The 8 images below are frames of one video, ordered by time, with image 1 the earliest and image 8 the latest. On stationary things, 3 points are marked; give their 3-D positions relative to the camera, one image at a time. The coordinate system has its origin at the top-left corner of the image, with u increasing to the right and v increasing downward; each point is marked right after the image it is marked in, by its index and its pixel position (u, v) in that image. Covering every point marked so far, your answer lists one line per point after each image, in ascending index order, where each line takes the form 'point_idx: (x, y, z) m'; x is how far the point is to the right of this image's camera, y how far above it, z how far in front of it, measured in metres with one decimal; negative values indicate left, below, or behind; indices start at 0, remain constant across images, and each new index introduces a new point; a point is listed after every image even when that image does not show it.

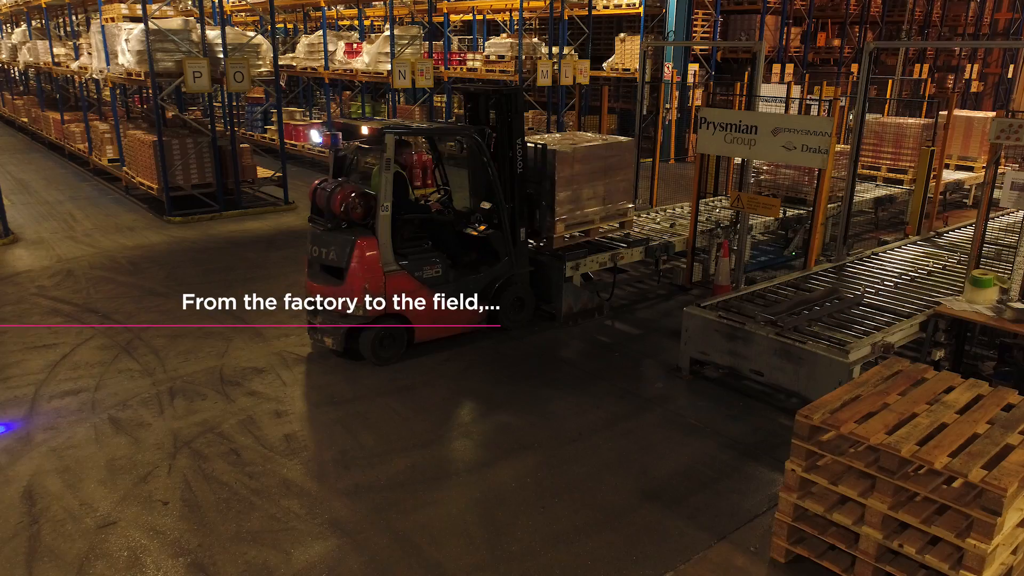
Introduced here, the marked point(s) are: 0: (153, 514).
0: (-1.9, -1.2, +4.2) m
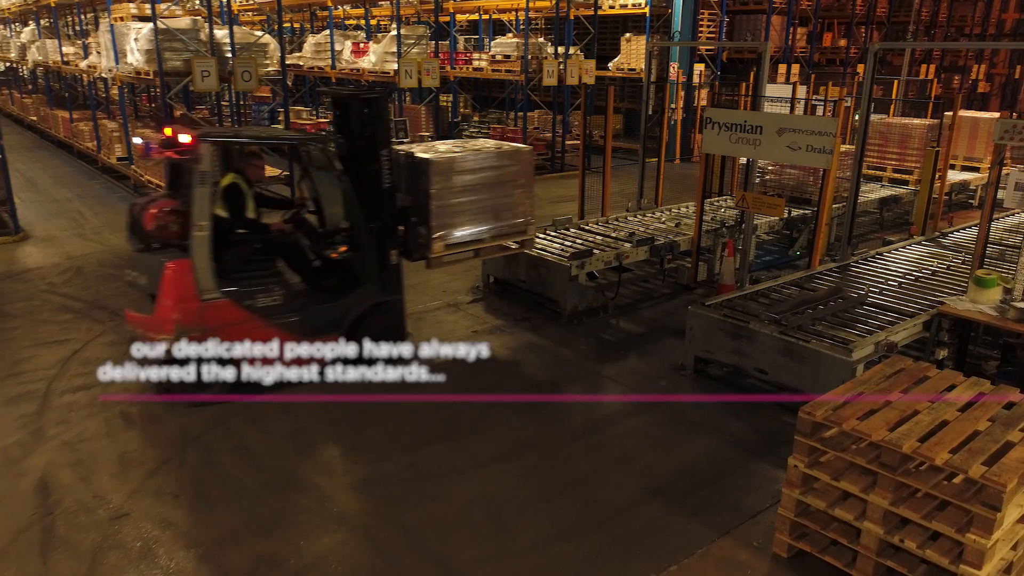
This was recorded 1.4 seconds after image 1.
0: (-1.9, -1.2, +4.2) m
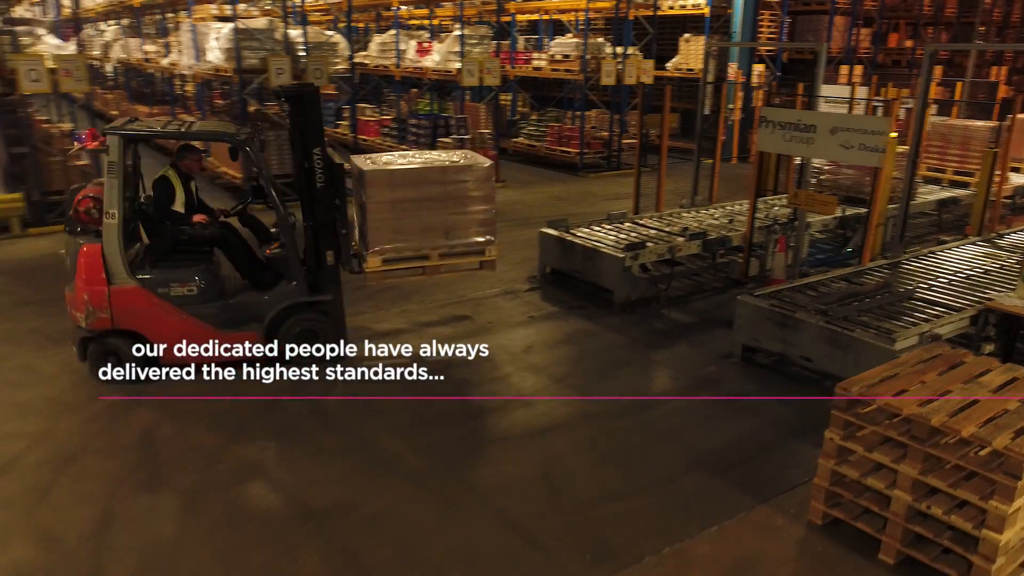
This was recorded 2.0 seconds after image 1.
0: (-1.6, -1.0, +4.7) m
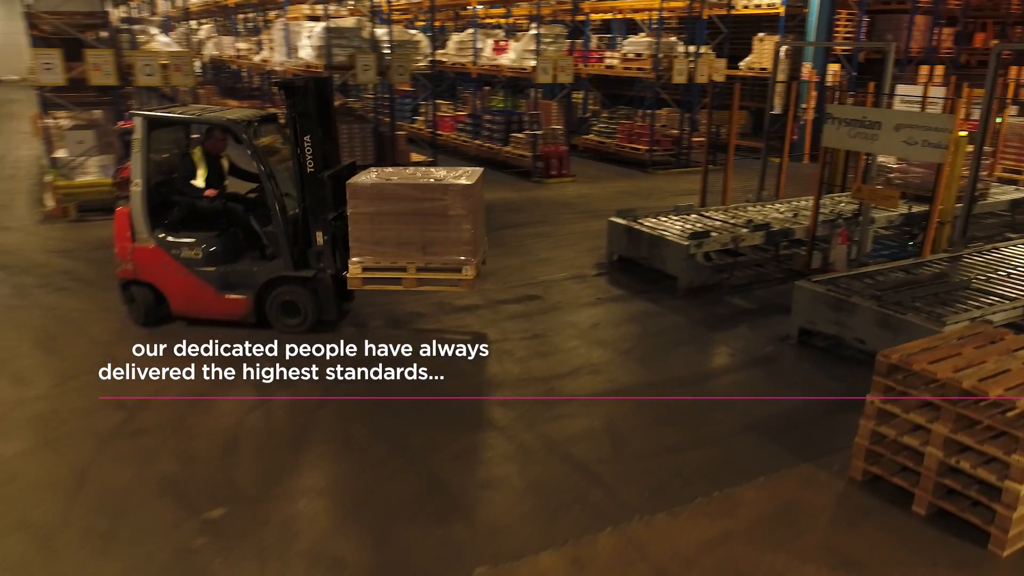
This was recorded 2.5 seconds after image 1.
0: (-1.1, -0.8, +5.4) m
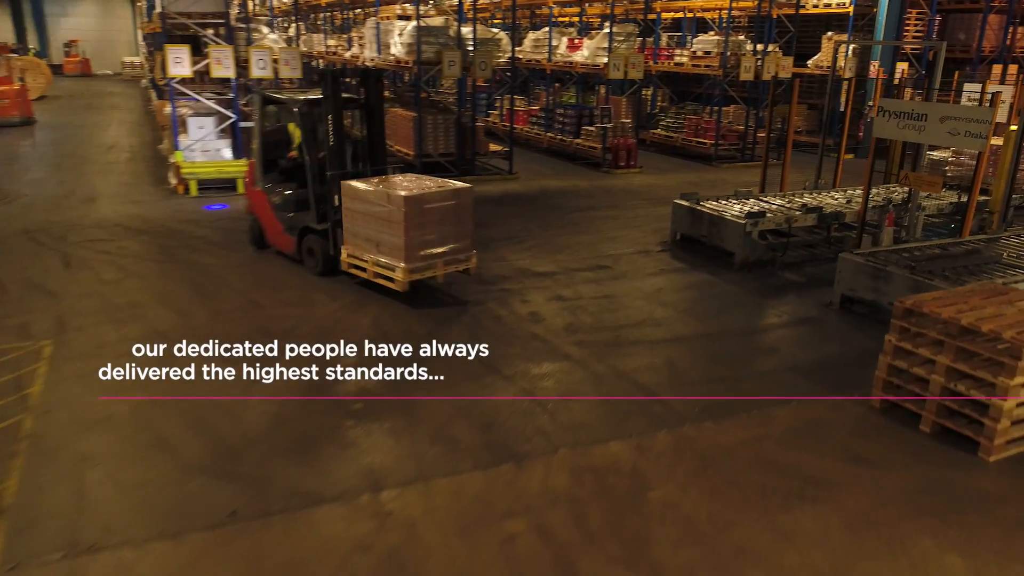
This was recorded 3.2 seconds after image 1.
0: (-0.5, -0.4, +6.5) m
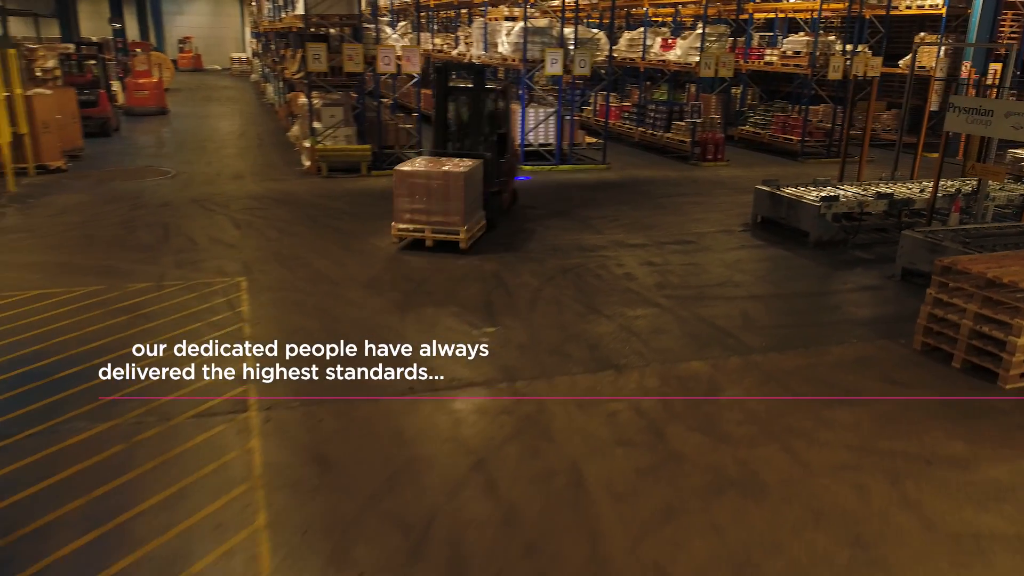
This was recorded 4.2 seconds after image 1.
0: (+0.5, 0.0, +7.9) m
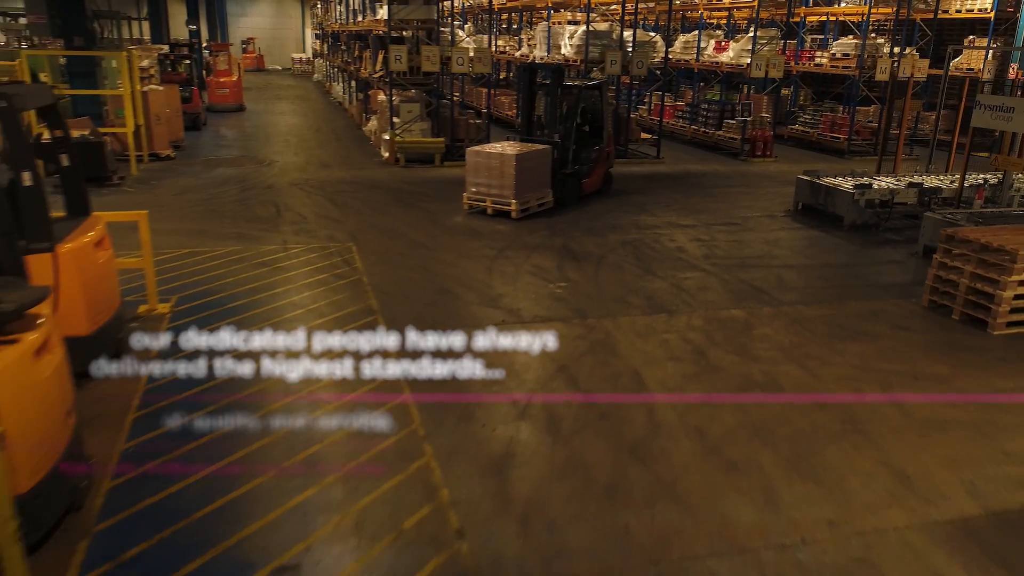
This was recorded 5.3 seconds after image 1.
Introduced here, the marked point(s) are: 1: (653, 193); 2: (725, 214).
0: (+1.3, +0.4, +9.2) m
1: (+2.5, +1.7, +13.7) m
2: (+3.3, +1.2, +12.1) m
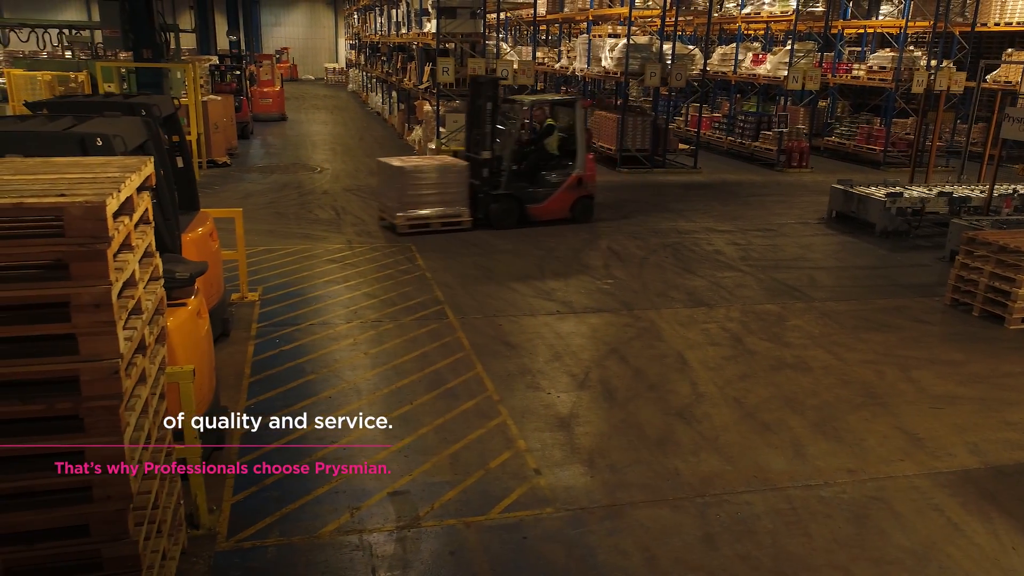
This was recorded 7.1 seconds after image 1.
0: (+1.9, +0.4, +9.9) m
1: (+3.3, +1.6, +14.4) m
2: (+4.1, +1.1, +12.7) m
